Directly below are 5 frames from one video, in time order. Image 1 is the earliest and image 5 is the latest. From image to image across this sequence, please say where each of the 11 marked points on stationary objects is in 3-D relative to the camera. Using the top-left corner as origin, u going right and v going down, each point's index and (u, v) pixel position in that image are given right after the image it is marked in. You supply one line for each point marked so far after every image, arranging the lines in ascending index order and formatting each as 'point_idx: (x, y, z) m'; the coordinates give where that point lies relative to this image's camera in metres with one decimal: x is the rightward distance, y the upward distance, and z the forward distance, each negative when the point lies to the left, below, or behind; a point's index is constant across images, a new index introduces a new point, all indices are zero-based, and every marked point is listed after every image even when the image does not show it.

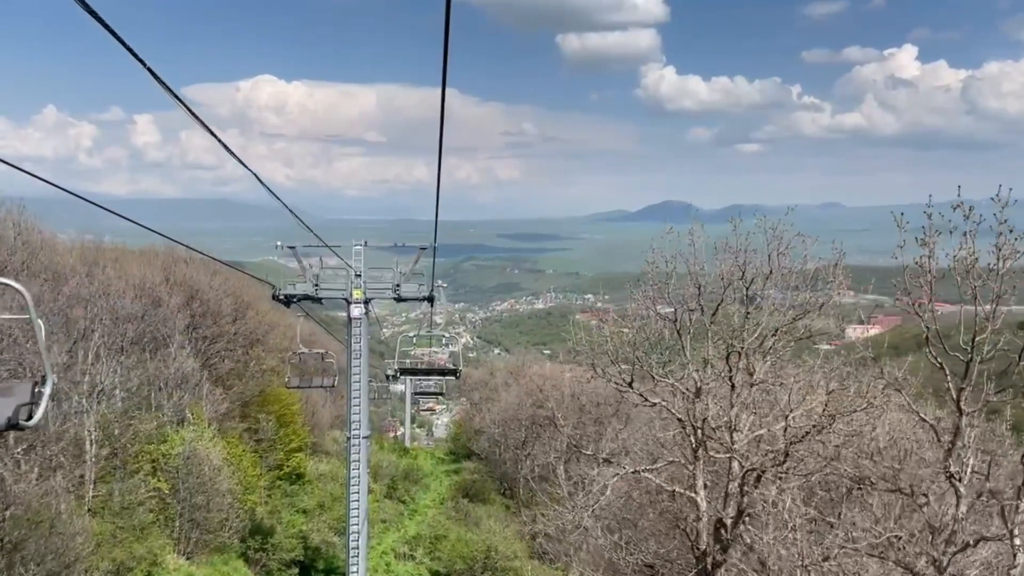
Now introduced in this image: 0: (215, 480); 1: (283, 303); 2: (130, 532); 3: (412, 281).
0: (-7.6, -4.9, +18.5) m
1: (-5.3, -0.3, +16.5) m
2: (-8.9, -5.6, +16.6) m
3: (-2.4, +0.2, +17.1) m
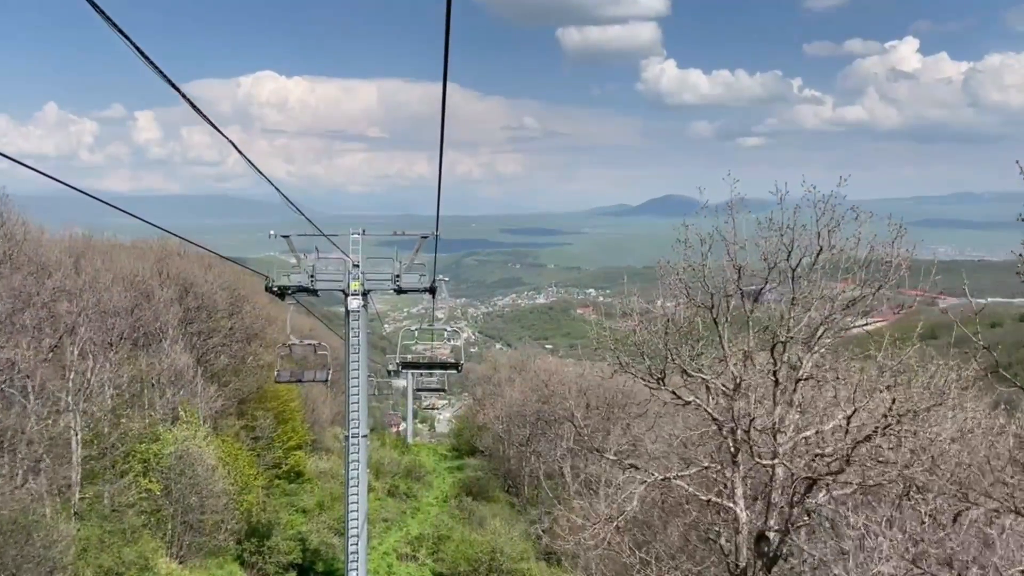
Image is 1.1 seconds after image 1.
0: (-7.5, -4.7, +17.8) m
1: (-5.1, -0.1, +15.7) m
2: (-8.7, -5.5, +15.8) m
3: (-2.2, +0.4, +16.2) m
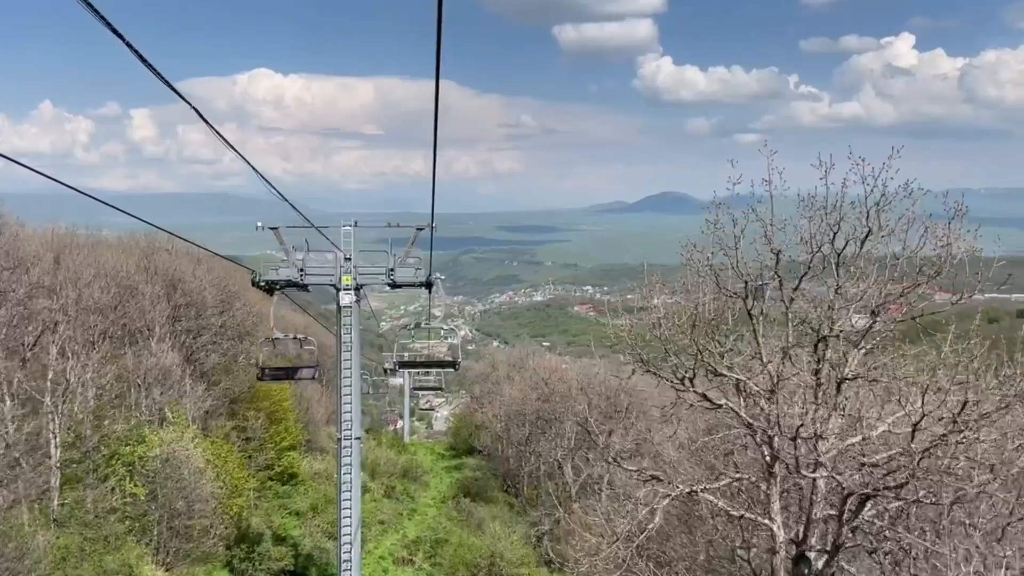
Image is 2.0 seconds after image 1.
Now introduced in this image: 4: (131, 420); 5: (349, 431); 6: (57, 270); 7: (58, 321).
0: (-7.5, -4.6, +17.0) m
1: (-5.1, 0.0, +15.0) m
2: (-8.7, -5.4, +15.1) m
3: (-2.2, +0.5, +15.5) m
4: (-9.6, -3.3, +18.1) m
5: (-3.4, -2.9, +14.7) m
6: (-12.6, +0.5, +19.9) m
7: (-10.6, -0.8, +16.8) m
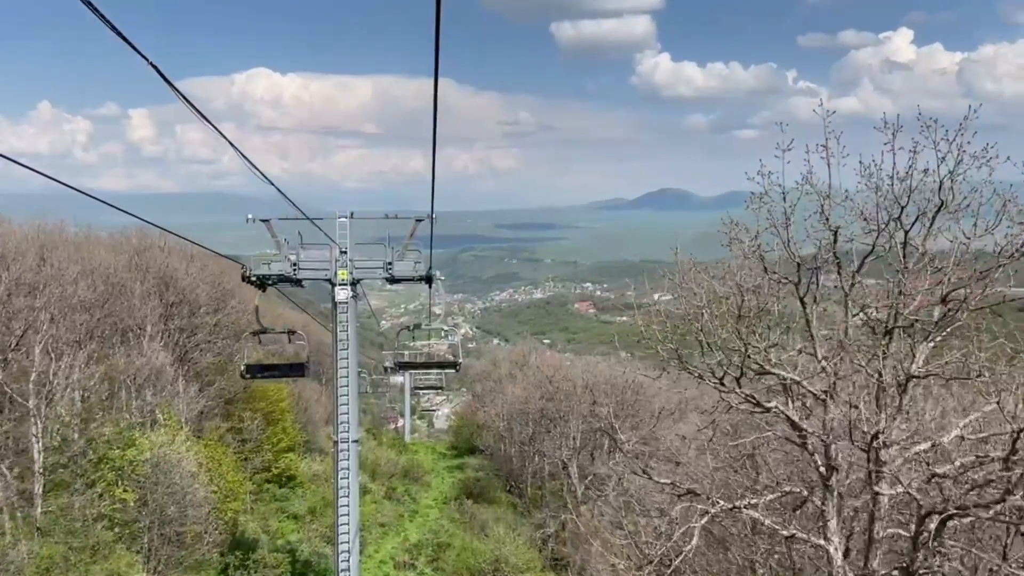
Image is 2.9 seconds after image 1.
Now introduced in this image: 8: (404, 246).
0: (-7.4, -4.6, +16.3) m
1: (-5.1, +0.1, +14.3) m
2: (-8.6, -5.3, +14.4) m
3: (-2.1, +0.6, +14.8) m
4: (-9.5, -3.3, +17.4) m
5: (-3.2, -2.8, +14.0) m
6: (-12.5, +0.5, +19.2) m
7: (-10.5, -0.7, +16.1) m
8: (-2.2, +0.9, +14.9) m
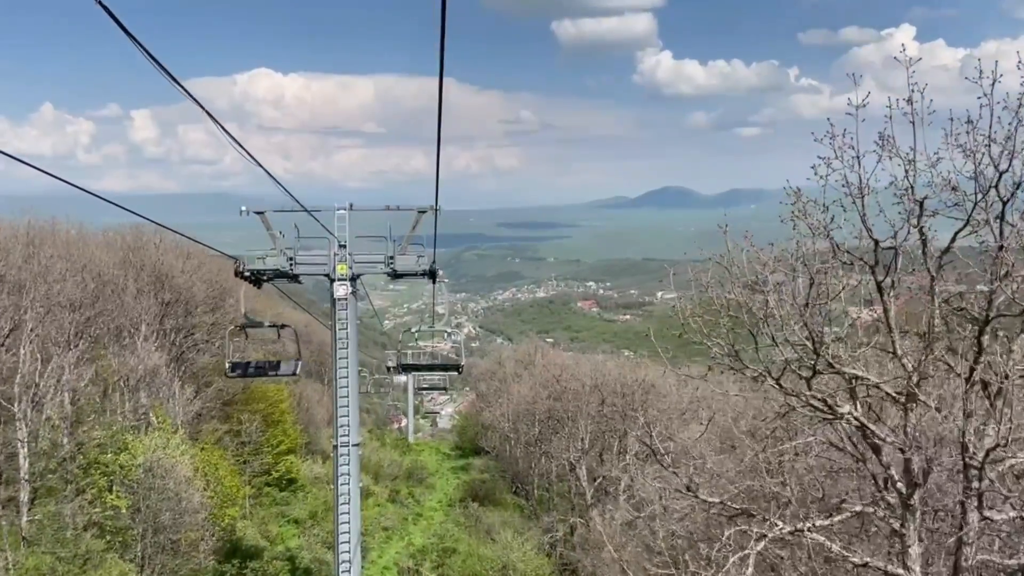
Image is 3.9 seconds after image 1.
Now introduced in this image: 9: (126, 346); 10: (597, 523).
0: (-7.2, -4.5, +15.6) m
1: (-4.9, +0.1, +13.6) m
2: (-8.4, -5.3, +13.7) m
3: (-2.0, +0.7, +14.1) m
4: (-9.3, -3.2, +16.7) m
5: (-3.1, -2.8, +13.3) m
6: (-12.3, +0.6, +18.5) m
7: (-10.4, -0.7, +15.4) m
8: (-2.1, +1.0, +14.2) m
9: (-10.4, -1.6, +19.4) m
10: (+2.3, -6.3, +19.5) m
